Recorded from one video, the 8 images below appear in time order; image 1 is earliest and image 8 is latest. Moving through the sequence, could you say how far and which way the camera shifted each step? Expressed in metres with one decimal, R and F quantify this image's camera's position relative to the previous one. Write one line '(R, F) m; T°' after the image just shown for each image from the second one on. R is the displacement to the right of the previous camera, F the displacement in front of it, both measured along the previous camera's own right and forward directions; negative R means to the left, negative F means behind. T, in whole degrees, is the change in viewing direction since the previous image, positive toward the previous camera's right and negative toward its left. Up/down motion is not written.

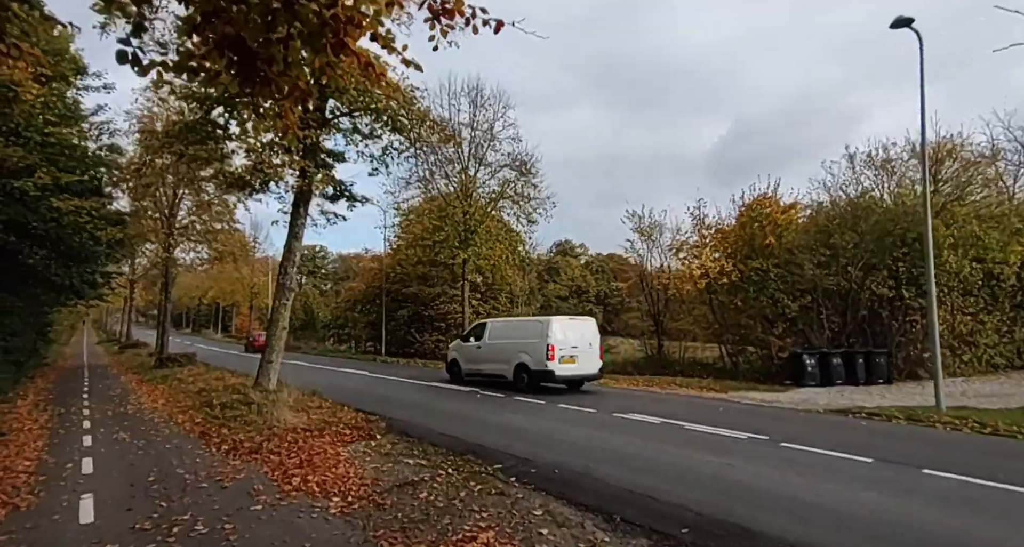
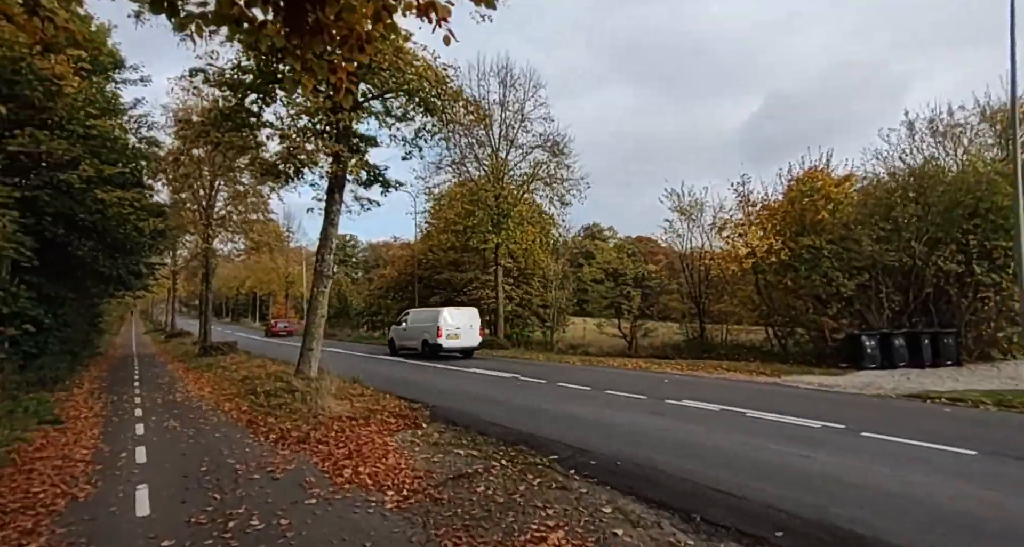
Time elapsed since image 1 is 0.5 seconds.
(-0.3, +0.3) m; -3°
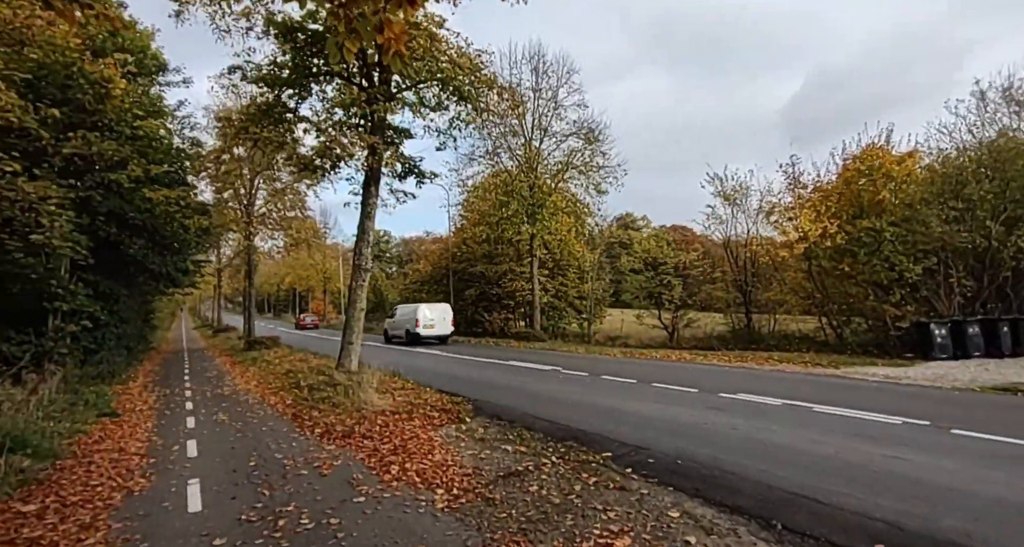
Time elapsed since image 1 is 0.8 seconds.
(-0.2, +0.2) m; -4°
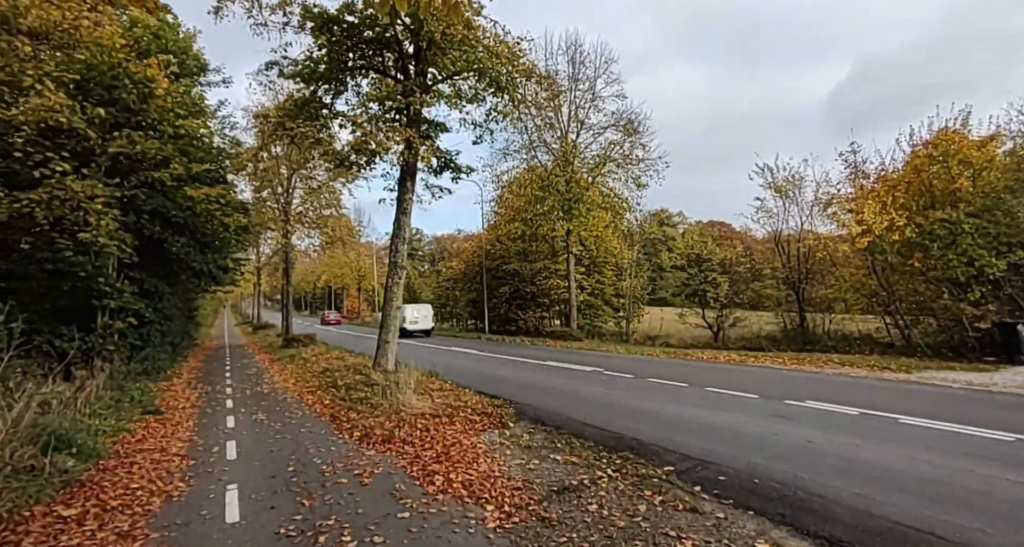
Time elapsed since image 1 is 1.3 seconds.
(-0.2, +0.4) m; -3°
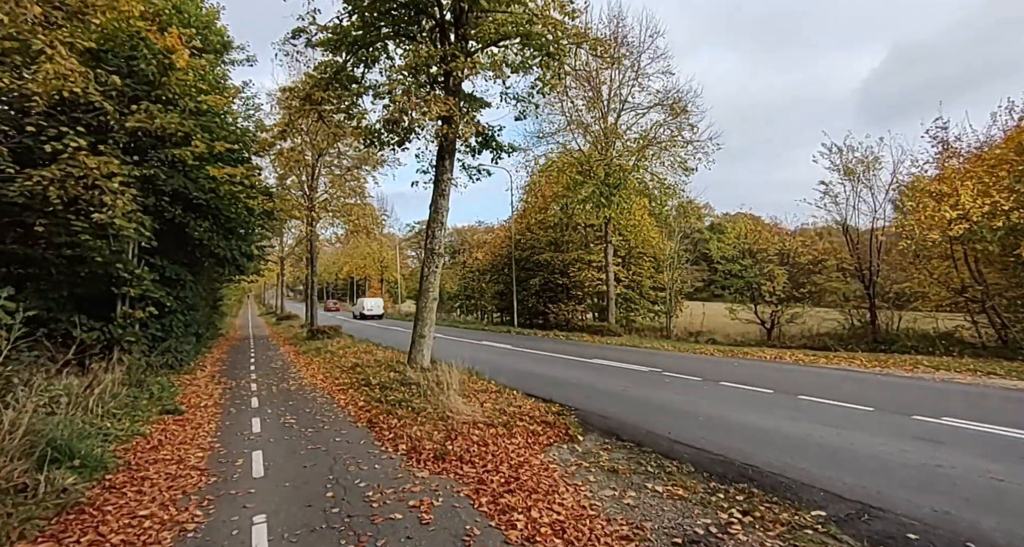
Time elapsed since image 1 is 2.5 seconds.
(-0.6, +1.0) m; -2°
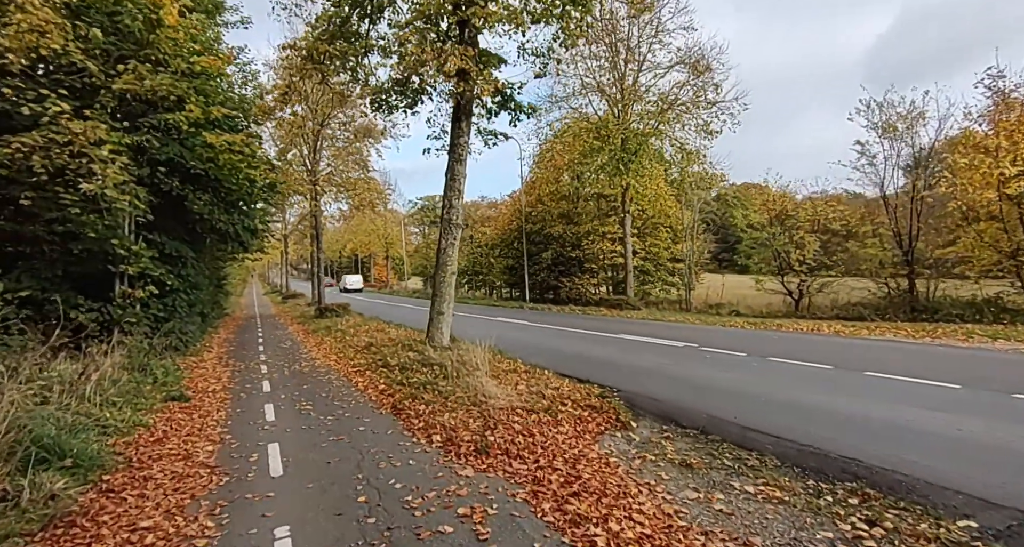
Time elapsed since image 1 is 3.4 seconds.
(-0.4, +0.7) m; 0°
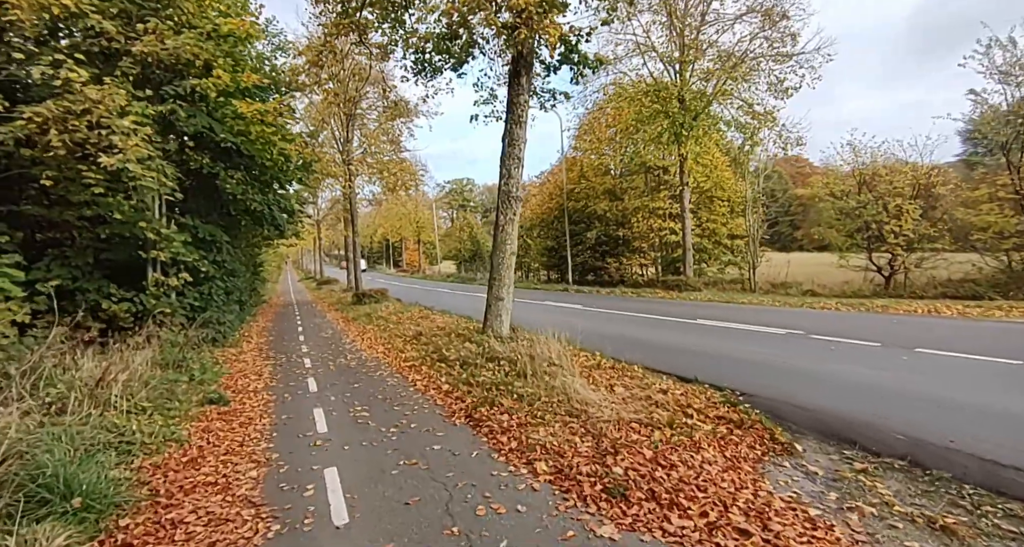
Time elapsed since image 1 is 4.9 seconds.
(-0.7, +1.2) m; -3°
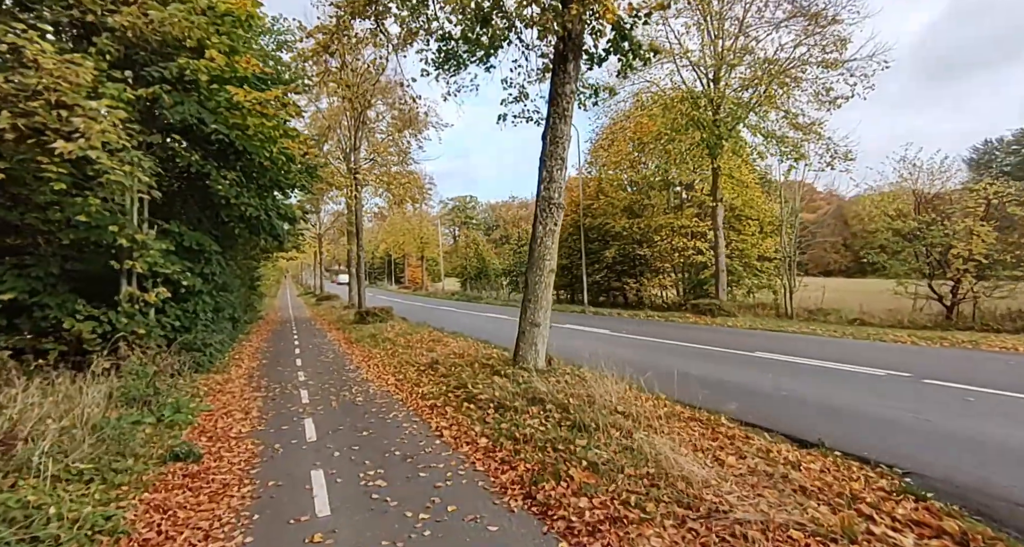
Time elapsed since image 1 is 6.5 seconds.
(-0.6, +1.4) m; 0°
